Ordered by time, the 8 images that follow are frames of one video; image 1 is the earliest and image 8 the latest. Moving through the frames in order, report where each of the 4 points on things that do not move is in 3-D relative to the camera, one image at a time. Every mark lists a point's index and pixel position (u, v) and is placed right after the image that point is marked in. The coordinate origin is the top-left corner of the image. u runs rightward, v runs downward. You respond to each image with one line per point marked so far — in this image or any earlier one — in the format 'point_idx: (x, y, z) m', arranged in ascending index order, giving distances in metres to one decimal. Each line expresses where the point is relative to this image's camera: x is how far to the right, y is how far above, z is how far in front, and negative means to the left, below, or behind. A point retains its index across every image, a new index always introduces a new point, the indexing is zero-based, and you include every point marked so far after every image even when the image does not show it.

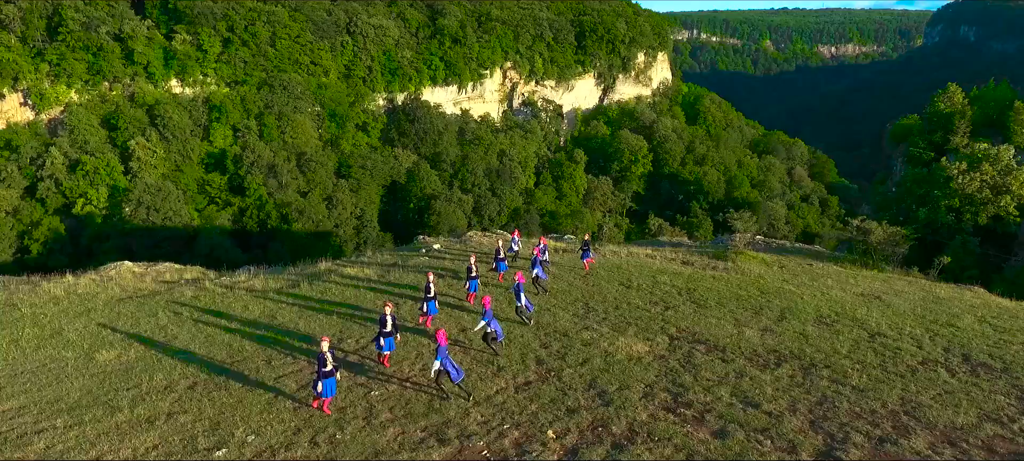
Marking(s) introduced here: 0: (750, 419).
0: (+3.7, -3.0, +10.1) m
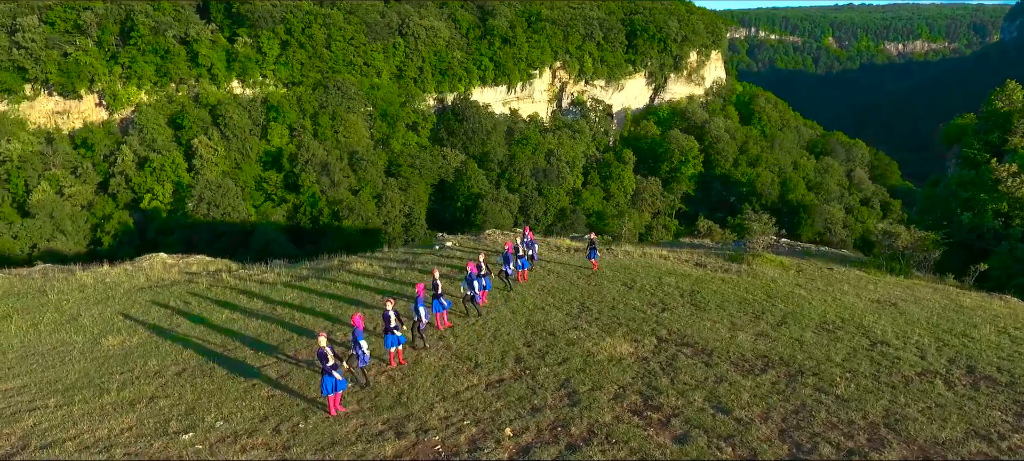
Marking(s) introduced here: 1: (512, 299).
0: (+3.1, -3.0, +9.8) m
1: (+0.4, -1.7, +16.1) m
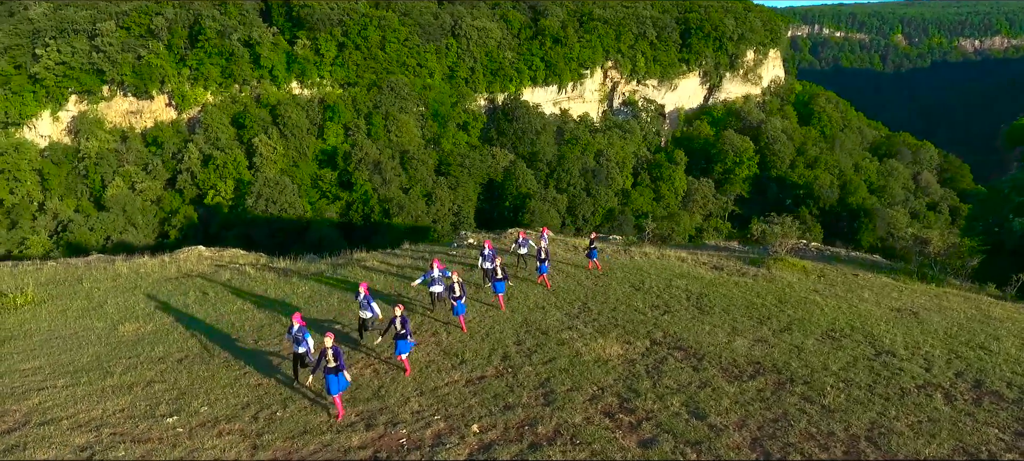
0: (+2.6, -3.0, +9.5) m
1: (+0.4, -1.7, +16.1) m
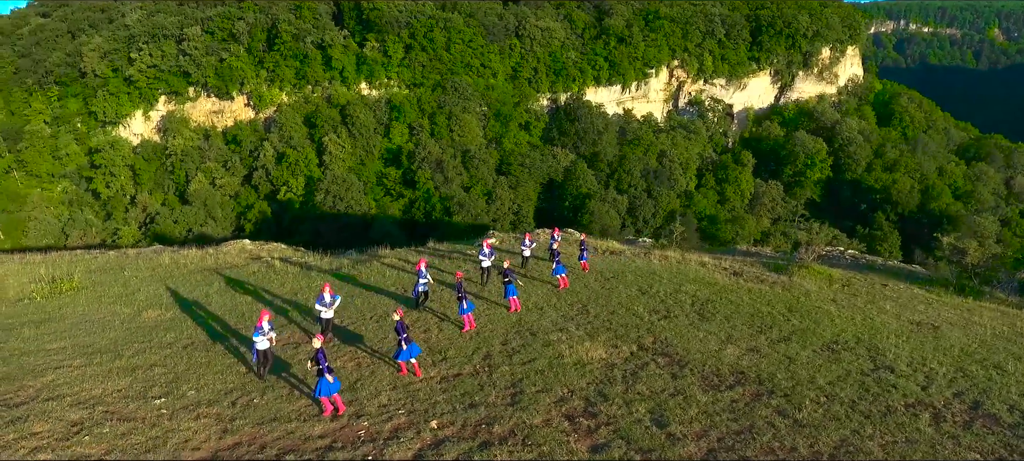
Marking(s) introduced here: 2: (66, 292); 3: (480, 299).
0: (+1.9, -3.0, +9.4) m
1: (+0.5, -1.7, +16.1) m
2: (-12.4, -1.7, +17.8) m
3: (-0.8, -1.7, +16.1) m
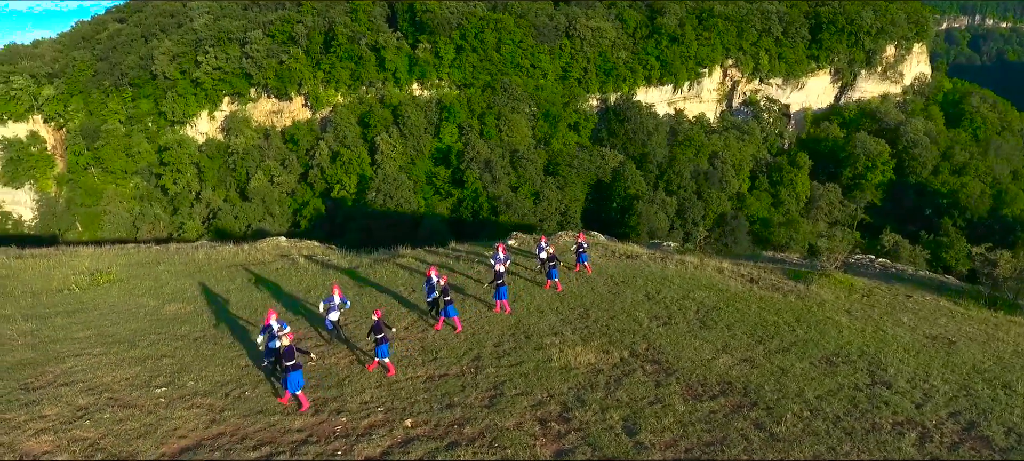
0: (+1.4, -3.1, +9.4) m
1: (+0.6, -1.8, +16.2) m
2: (-12.1, -1.6, +18.9) m
3: (-0.7, -1.8, +16.3) m
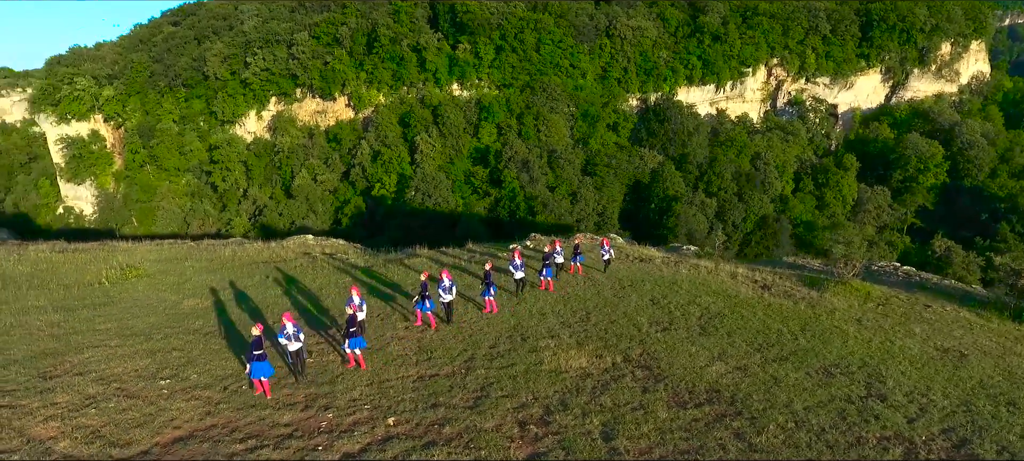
0: (+1.0, -3.2, +9.4) m
1: (+0.7, -1.9, +16.3) m
2: (-11.8, -1.5, +19.8) m
3: (-0.6, -1.9, +16.4) m
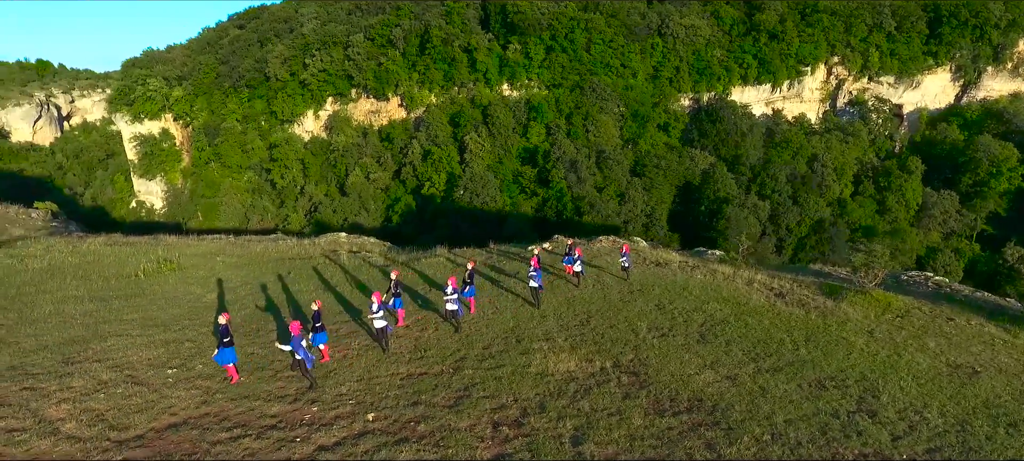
0: (+0.5, -3.3, +9.5) m
1: (+0.8, -1.9, +16.3) m
2: (-11.4, -1.4, +20.9) m
3: (-0.4, -1.9, +16.6) m
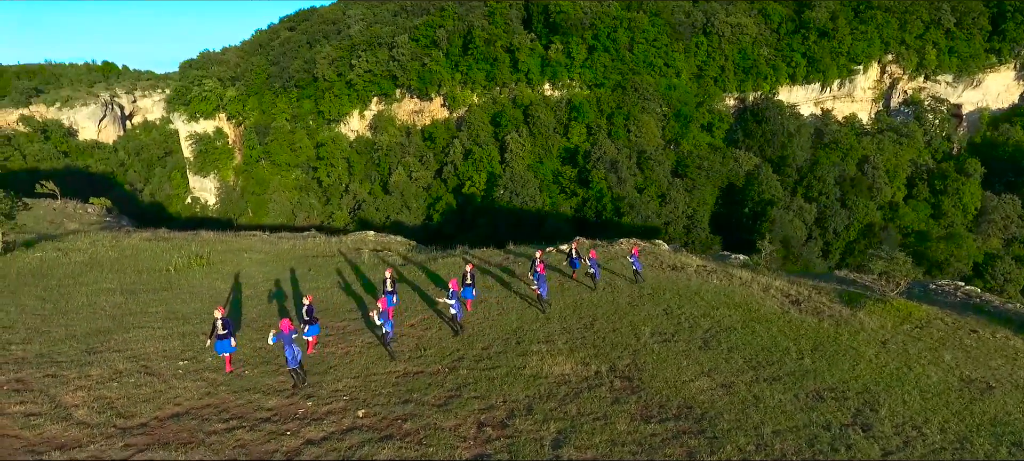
0: (+0.2, -3.4, +9.5) m
1: (+1.0, -2.0, +16.4) m
2: (-10.9, -1.2, +21.8) m
3: (-0.2, -1.9, +16.7) m
